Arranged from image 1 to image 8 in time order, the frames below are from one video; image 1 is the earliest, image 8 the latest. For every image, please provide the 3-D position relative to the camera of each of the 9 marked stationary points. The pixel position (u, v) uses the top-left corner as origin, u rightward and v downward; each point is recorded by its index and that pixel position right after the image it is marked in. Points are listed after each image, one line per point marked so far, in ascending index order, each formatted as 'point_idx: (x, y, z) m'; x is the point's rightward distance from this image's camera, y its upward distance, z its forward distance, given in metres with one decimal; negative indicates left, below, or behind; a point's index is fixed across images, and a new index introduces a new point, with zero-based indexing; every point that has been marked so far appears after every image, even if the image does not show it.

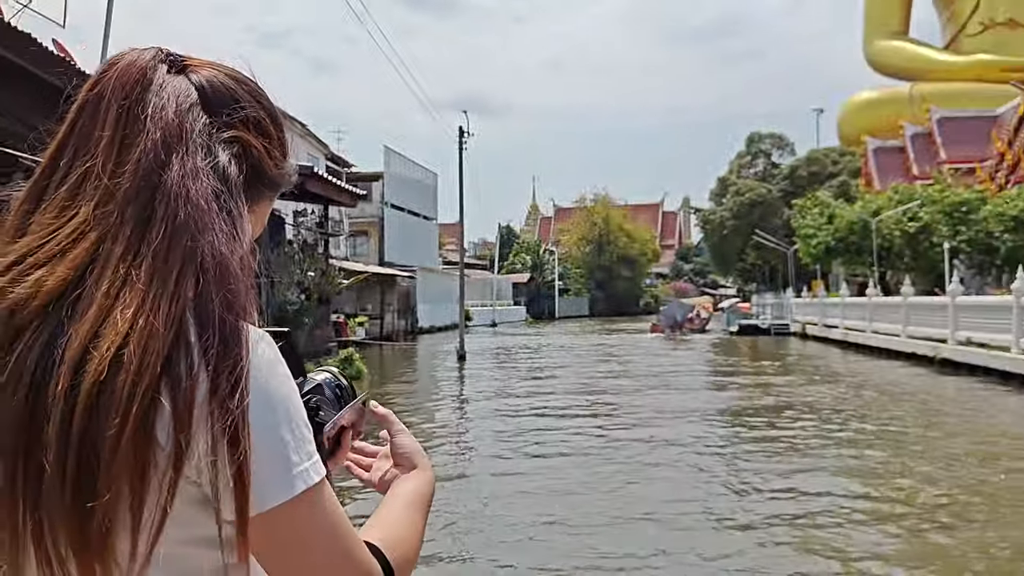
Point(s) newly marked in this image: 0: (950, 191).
0: (+10.0, +2.2, +20.1) m
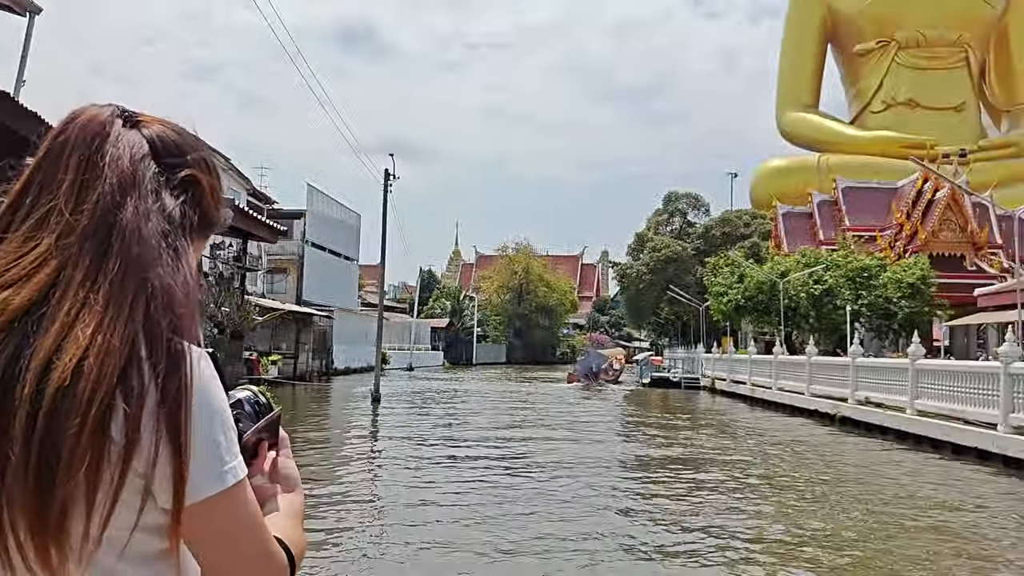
0: (+8.2, +0.7, +21.2) m
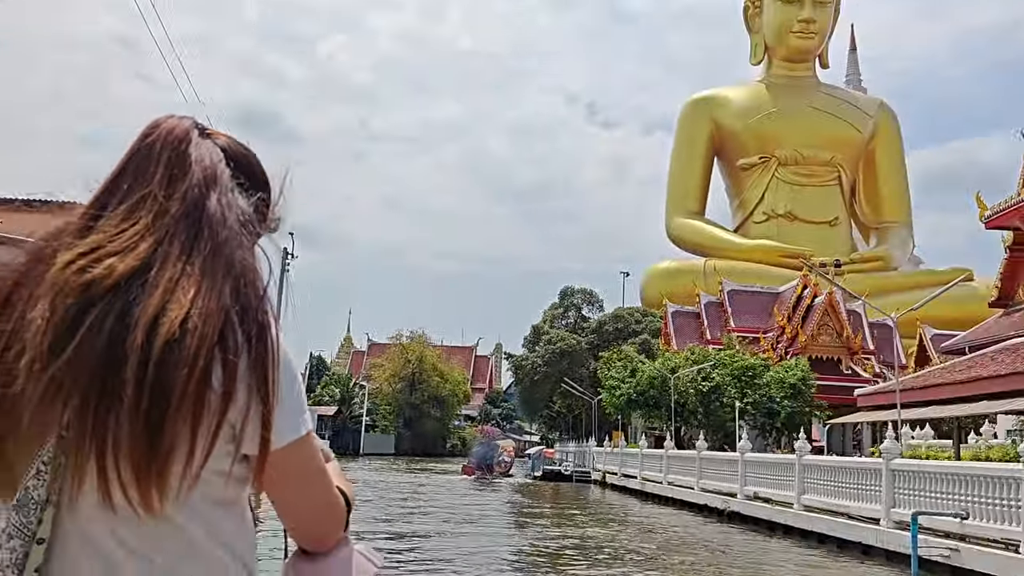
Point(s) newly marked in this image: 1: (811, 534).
0: (+5.7, -1.7, +21.9) m
1: (+4.5, -3.7, +13.0) m
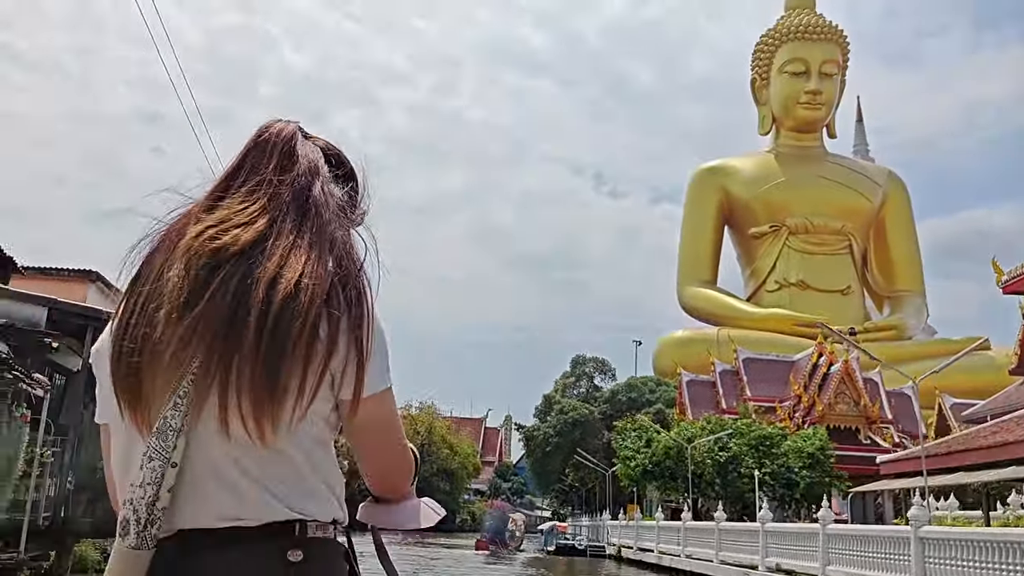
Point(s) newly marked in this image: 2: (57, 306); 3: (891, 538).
0: (+6.0, -3.4, +21.5) m
1: (+4.7, -4.6, +12.5) m
2: (-3.6, -0.1, +6.9) m
3: (+5.0, -3.3, +11.7) m
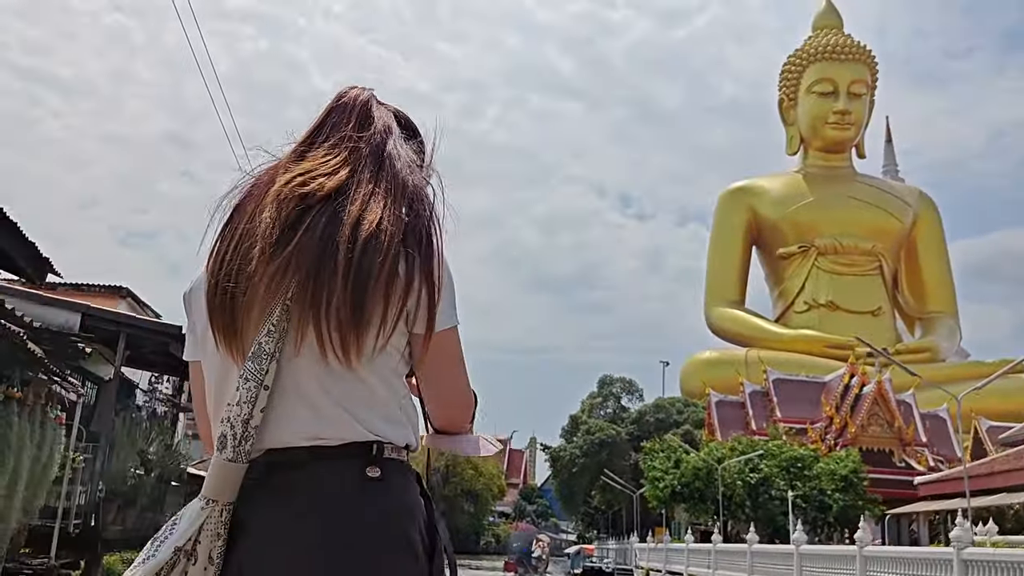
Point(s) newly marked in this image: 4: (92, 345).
0: (+6.7, -3.8, +21.1) m
1: (+5.1, -4.8, +12.1) m
2: (-3.3, -0.2, +6.9) m
3: (+5.4, -3.5, +11.3) m
4: (-3.5, -0.5, +7.3) m
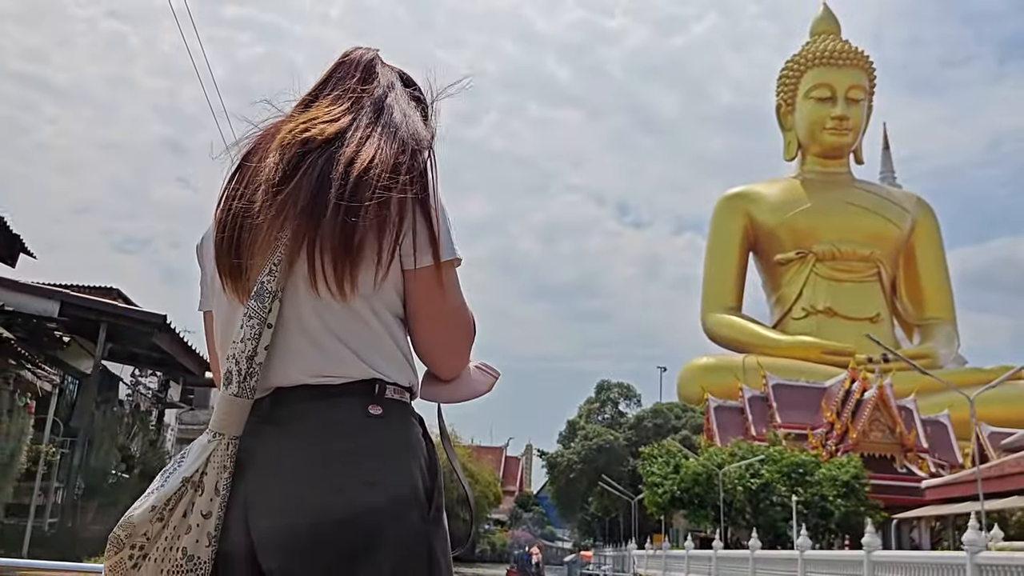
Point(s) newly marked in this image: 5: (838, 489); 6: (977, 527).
0: (+6.6, -3.8, +20.8) m
1: (+5.0, -4.7, +11.7) m
2: (-3.3, -0.1, +6.6) m
3: (+5.4, -3.5, +11.0) m
4: (-3.5, -0.4, +6.9) m
5: (+7.4, -4.5, +19.6) m
6: (+6.0, -3.1, +11.2) m
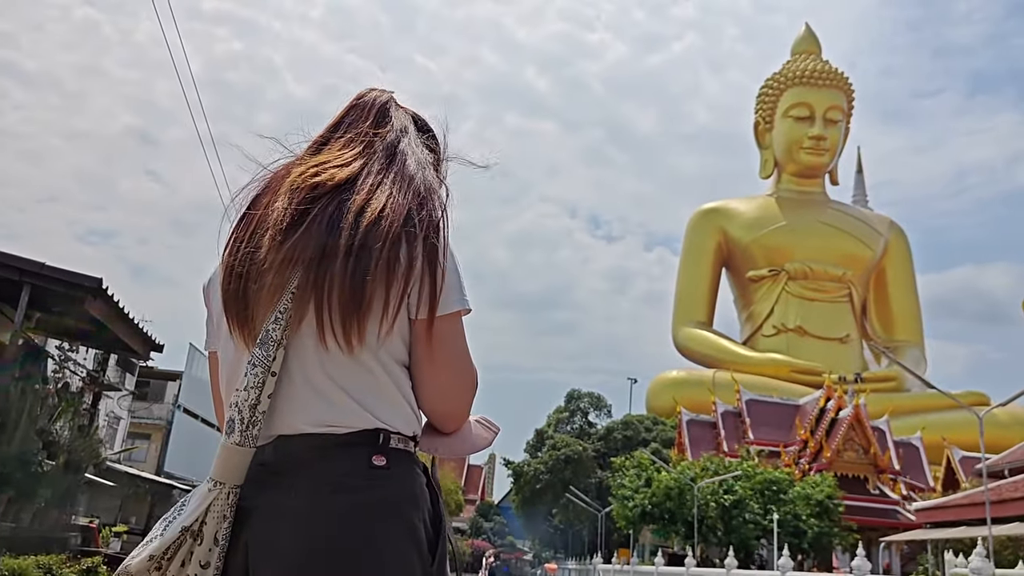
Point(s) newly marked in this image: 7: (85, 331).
0: (+5.9, -4.1, +20.1) m
1: (+4.6, -4.8, +10.9) m
2: (-3.3, +0.2, +5.5) m
3: (+5.1, -3.6, +10.2) m
4: (-3.6, -0.1, +5.9) m
5: (+6.7, -4.7, +18.9) m
6: (+5.6, -3.2, +10.5) m
7: (-3.4, -0.3, +7.0) m
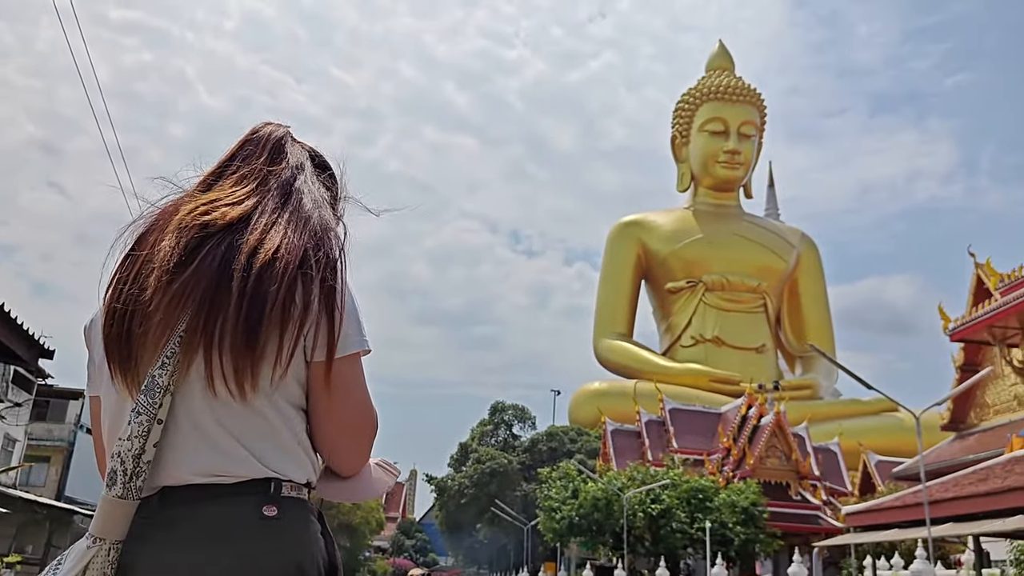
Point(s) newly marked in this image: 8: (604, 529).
0: (+4.2, -4.2, +19.9) m
1: (+3.8, -4.8, +10.7) m
2: (-3.7, +0.3, +4.7) m
3: (+4.3, -3.6, +10.1) m
4: (-3.9, 0.0, +5.0) m
5: (+5.1, -4.8, +18.8) m
6: (+4.9, -3.2, +10.4) m
7: (-3.9, -0.3, +6.1) m
8: (+2.3, -5.6, +20.5) m
